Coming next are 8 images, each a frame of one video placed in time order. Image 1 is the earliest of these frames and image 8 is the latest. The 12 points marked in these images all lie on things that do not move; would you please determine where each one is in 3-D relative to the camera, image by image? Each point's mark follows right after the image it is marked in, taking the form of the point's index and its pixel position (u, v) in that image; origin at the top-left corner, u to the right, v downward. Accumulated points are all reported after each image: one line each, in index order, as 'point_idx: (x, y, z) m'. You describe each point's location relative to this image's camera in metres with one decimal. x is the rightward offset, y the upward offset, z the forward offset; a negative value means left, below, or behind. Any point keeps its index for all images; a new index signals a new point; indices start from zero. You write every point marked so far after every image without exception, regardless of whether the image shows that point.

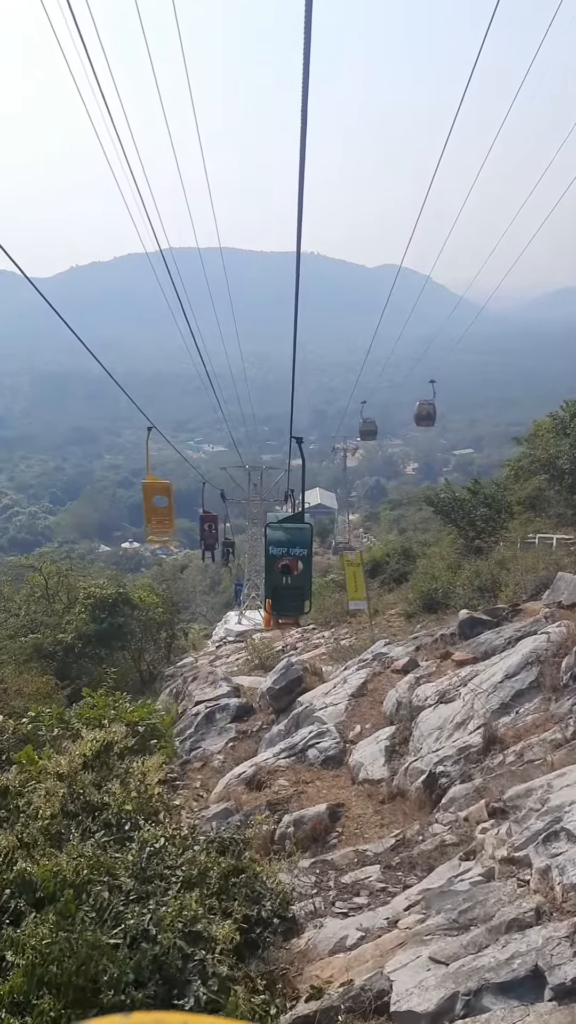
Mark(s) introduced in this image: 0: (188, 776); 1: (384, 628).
0: (-0.9, -2.5, +8.1) m
1: (+1.5, -1.8, +13.5) m
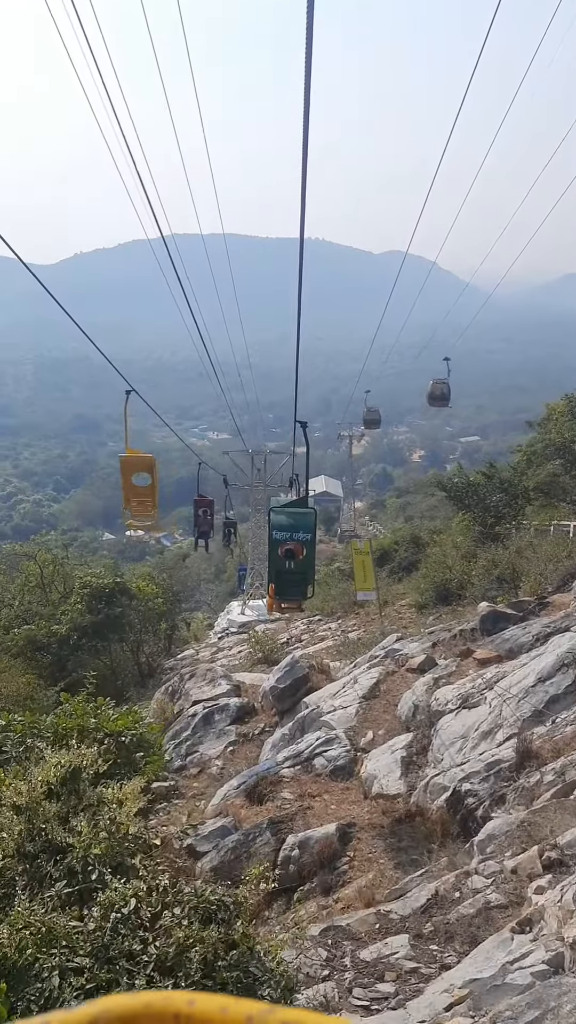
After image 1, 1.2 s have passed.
0: (-0.9, -2.3, +7.4) m
1: (+1.6, -1.6, +12.7) m
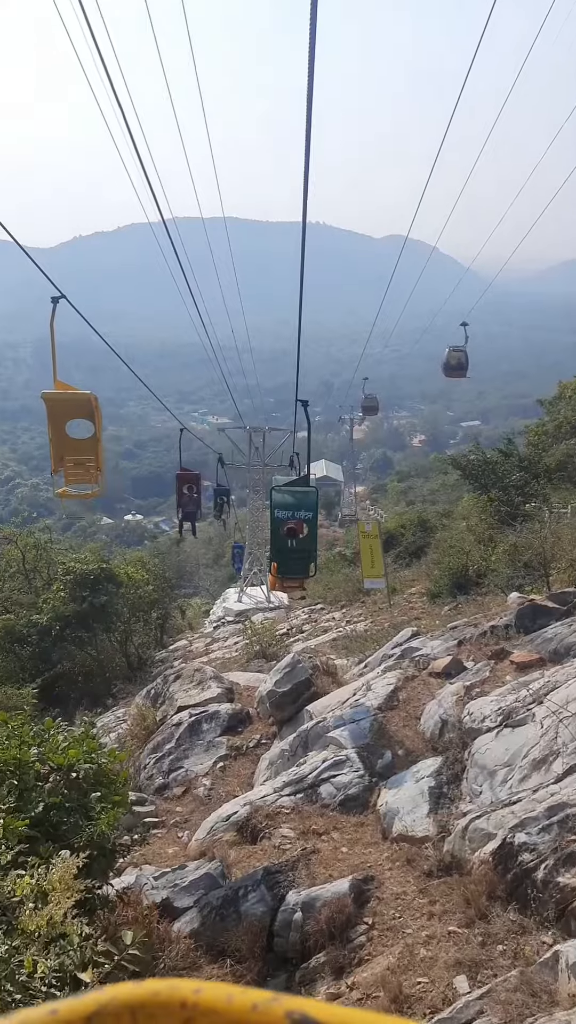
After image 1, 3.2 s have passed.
0: (-0.9, -2.2, +6.2) m
1: (+1.6, -1.3, +11.6) m
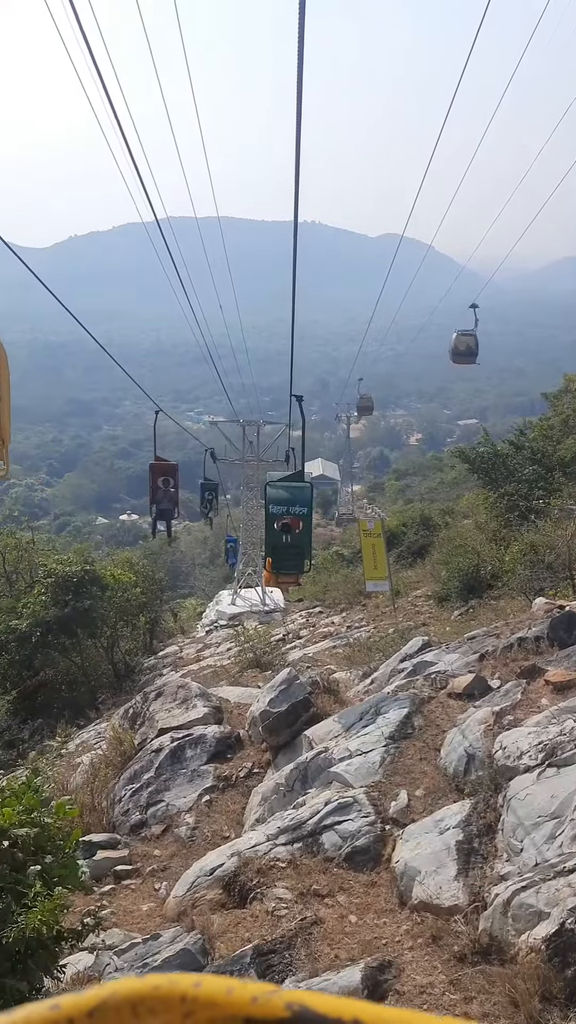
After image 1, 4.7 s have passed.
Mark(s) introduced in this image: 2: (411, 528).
0: (-0.9, -2.1, +5.3) m
1: (+1.5, -1.2, +10.7) m
2: (+2.5, -0.3, +18.1) m
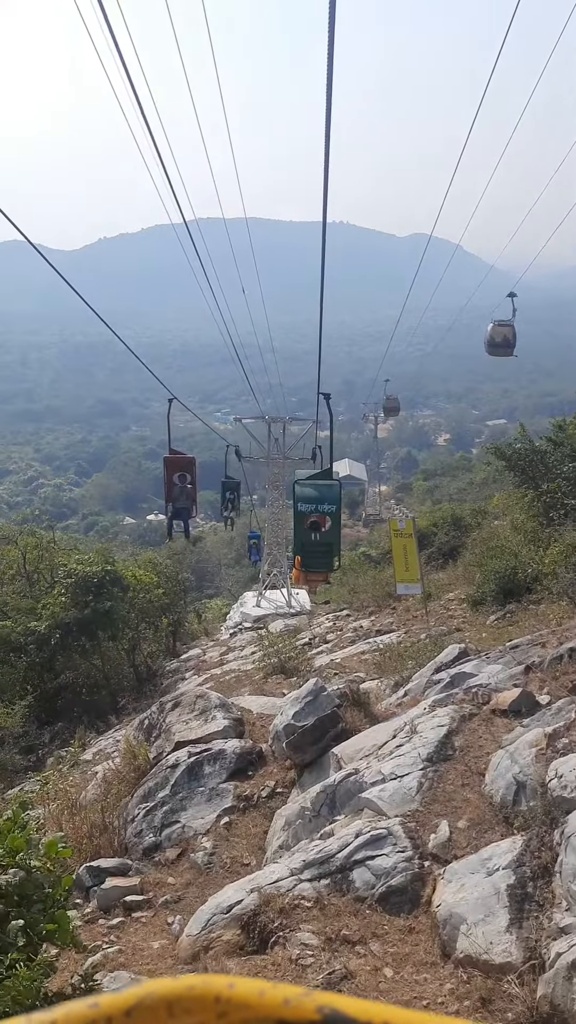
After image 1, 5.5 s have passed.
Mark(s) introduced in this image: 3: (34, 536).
0: (-0.8, -2.1, +4.8) m
1: (+1.8, -1.2, +10.1) m
2: (+3.0, -0.3, +17.5) m
3: (-4.7, -0.4, +16.4) m
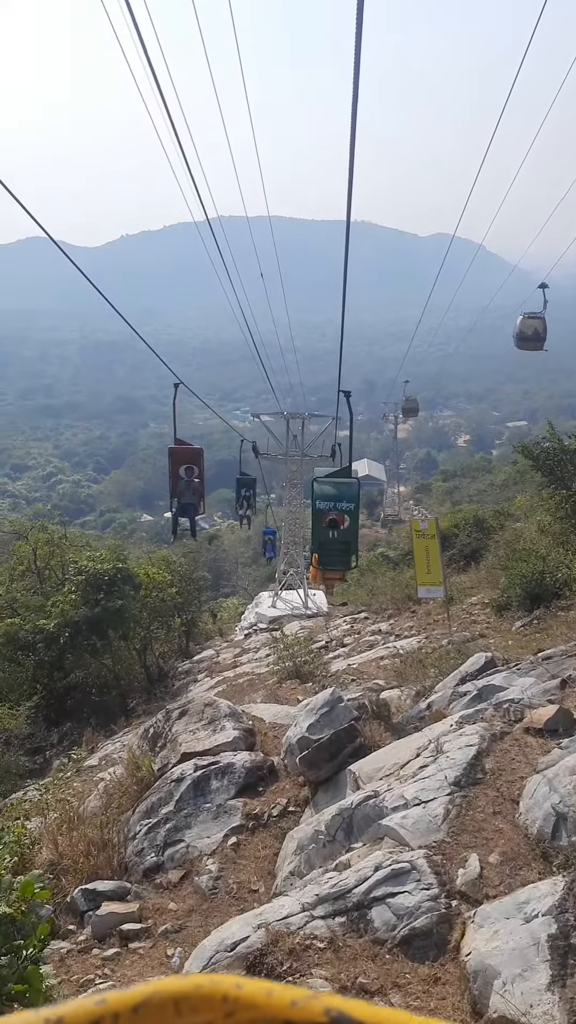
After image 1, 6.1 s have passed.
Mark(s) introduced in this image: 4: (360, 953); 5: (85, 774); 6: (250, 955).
0: (-0.7, -2.1, +4.5) m
1: (+2.0, -1.2, +9.7) m
2: (+3.4, -0.3, +17.0) m
3: (-4.4, -0.4, +16.1) m
4: (+0.3, -1.7, +3.4) m
5: (-1.8, -2.3, +7.8) m
6: (-0.2, -1.8, +3.5) m
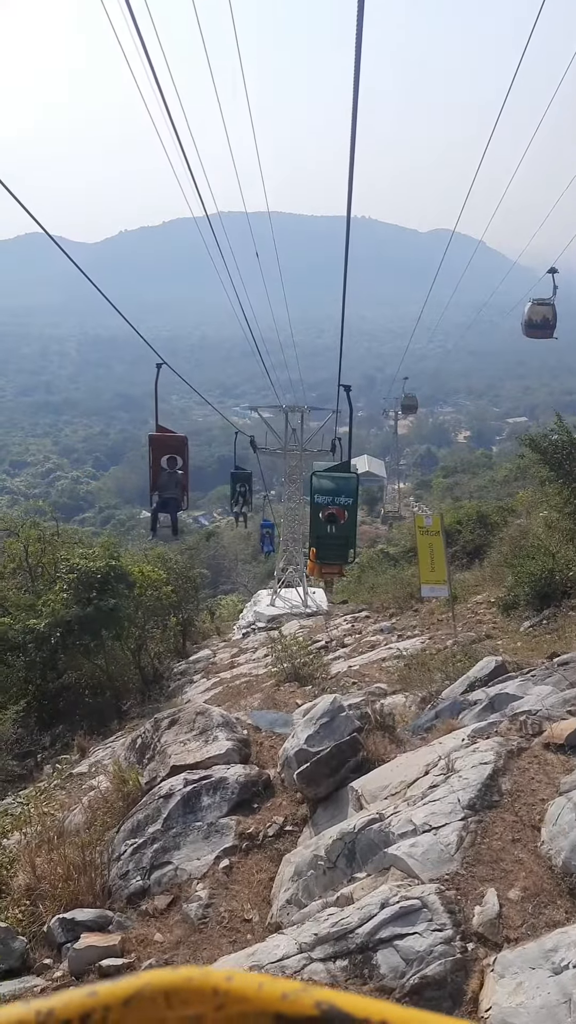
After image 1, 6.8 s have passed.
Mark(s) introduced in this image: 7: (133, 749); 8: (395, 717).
0: (-0.8, -2.1, +4.1) m
1: (+2.0, -1.2, +9.3) m
2: (+3.3, -0.3, +16.6) m
3: (-4.4, -0.3, +15.7) m
4: (+0.3, -1.7, +3.0) m
5: (-1.8, -2.3, +7.4) m
6: (-0.2, -1.8, +3.1) m
7: (-1.1, -1.7, +6.4) m
8: (+0.7, -1.3, +5.7) m
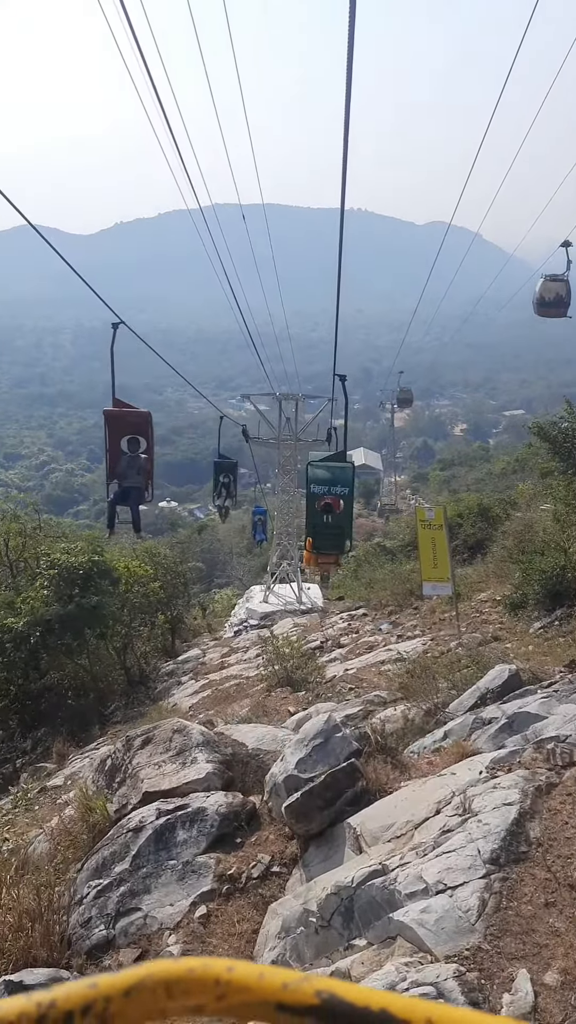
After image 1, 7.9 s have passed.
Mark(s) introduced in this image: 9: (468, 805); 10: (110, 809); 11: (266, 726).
0: (-0.8, -2.0, +3.4) m
1: (+1.9, -1.1, +8.6) m
2: (+3.2, -0.1, +16.0) m
3: (-4.5, -0.2, +15.0) m
4: (+0.2, -1.7, +2.4) m
5: (-1.9, -2.2, +6.8) m
6: (-0.3, -1.8, +2.5) m
7: (-1.2, -1.6, +5.7) m
8: (+0.6, -1.3, +5.1) m
9: (+0.7, -1.1, +3.5) m
10: (-1.0, -1.7, +5.1) m
11: (-0.1, -1.4, +5.8) m
